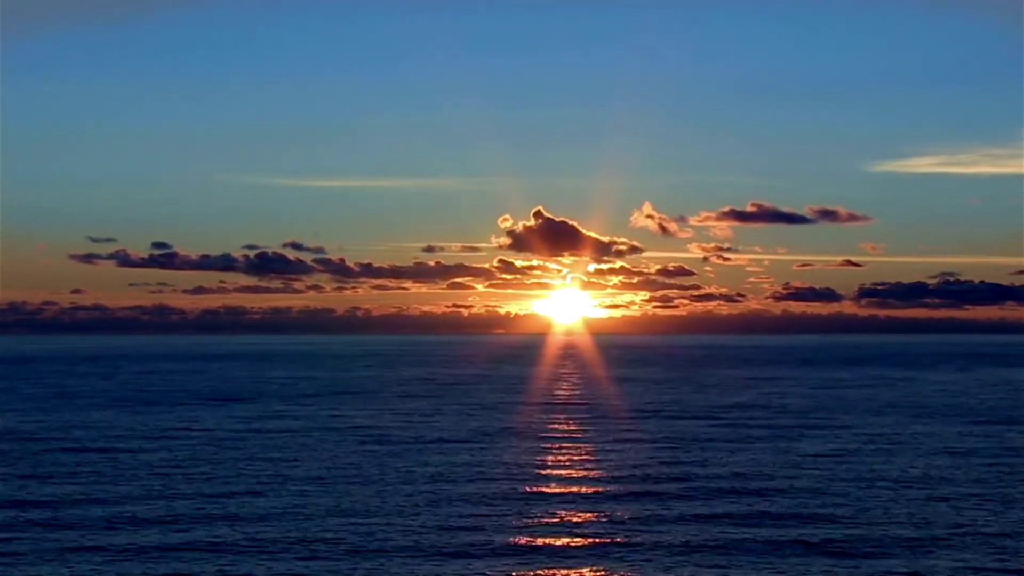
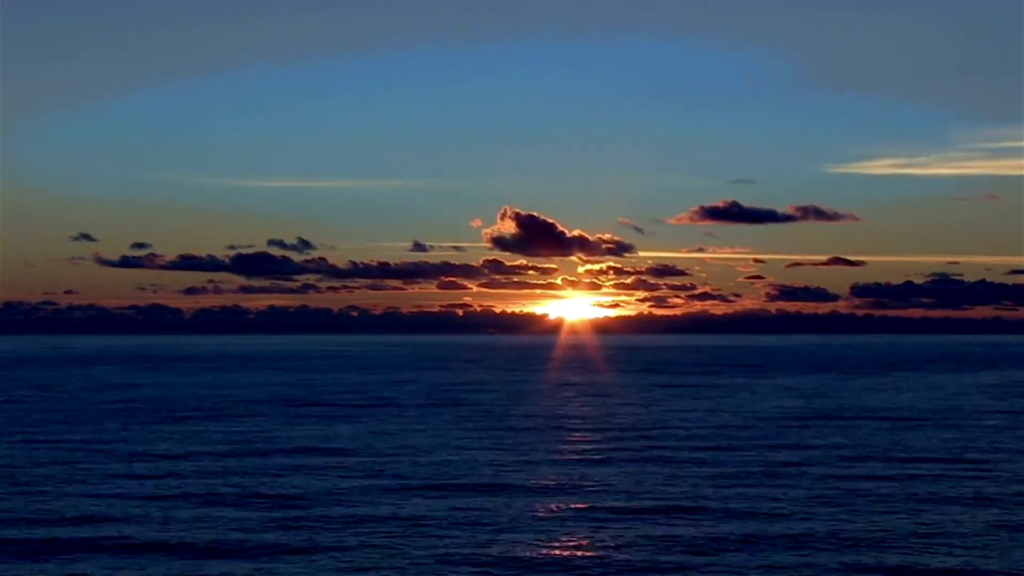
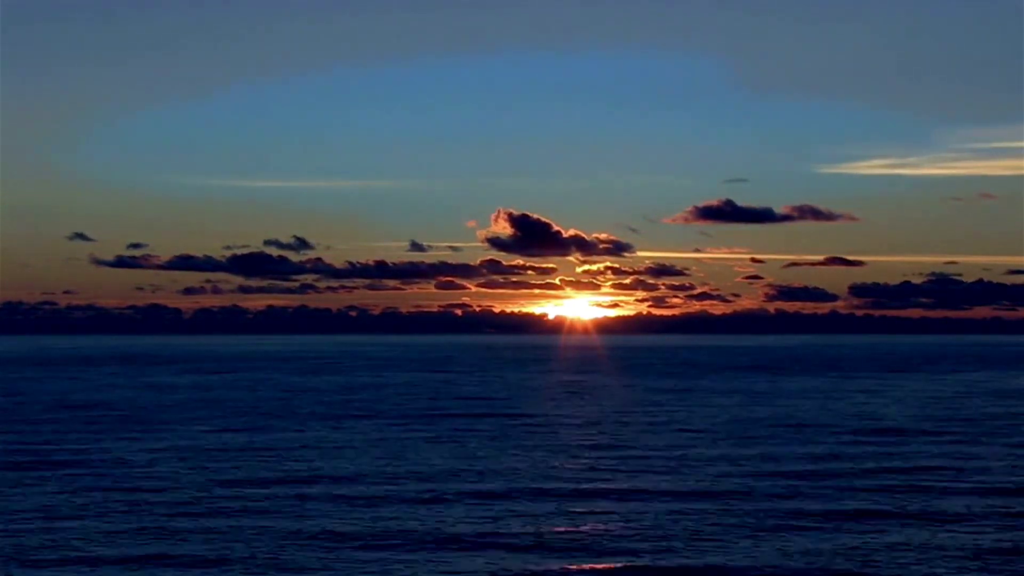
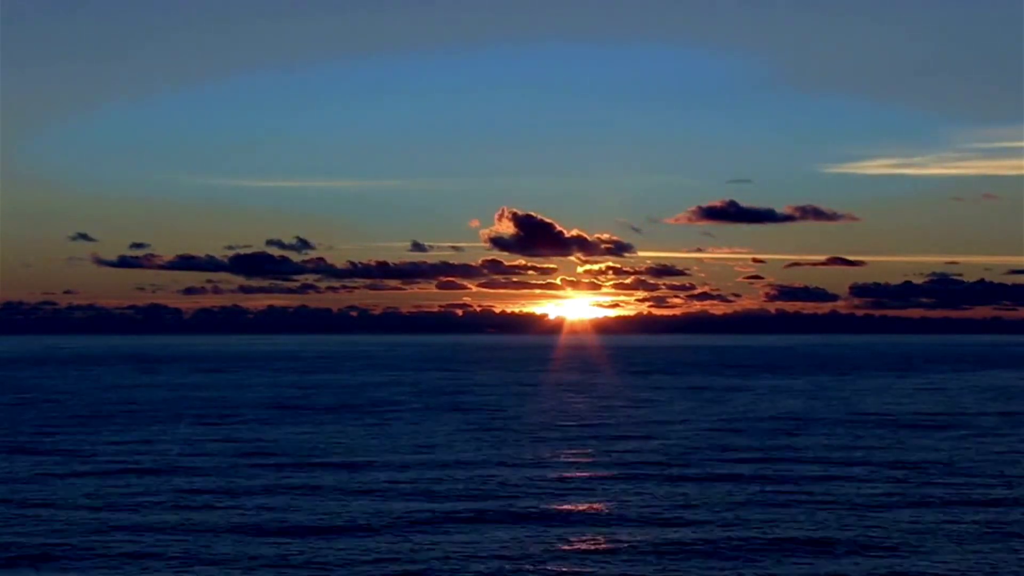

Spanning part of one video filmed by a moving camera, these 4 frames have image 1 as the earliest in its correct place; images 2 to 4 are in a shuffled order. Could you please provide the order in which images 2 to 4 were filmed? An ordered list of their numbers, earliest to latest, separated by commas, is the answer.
2, 4, 3
